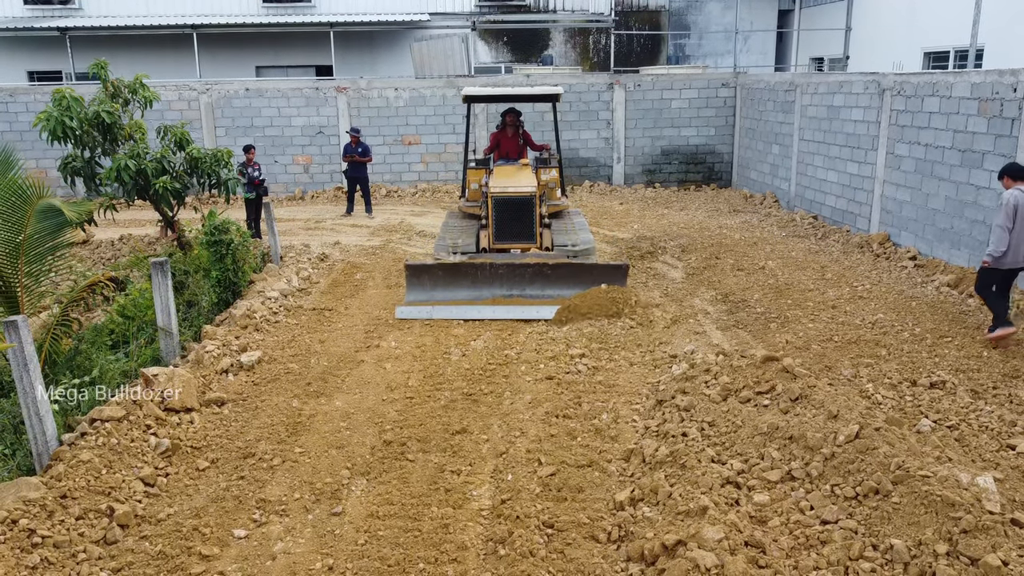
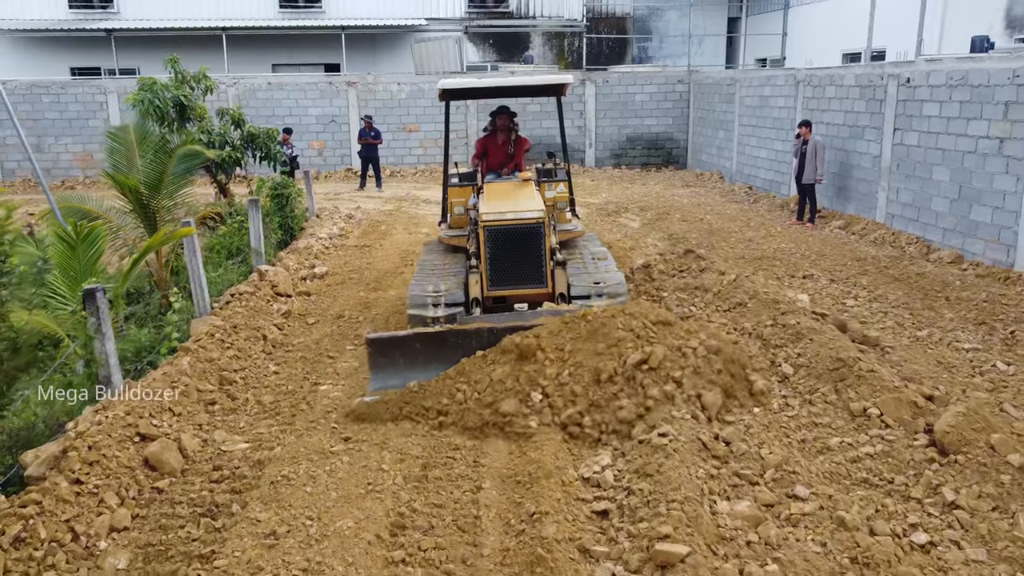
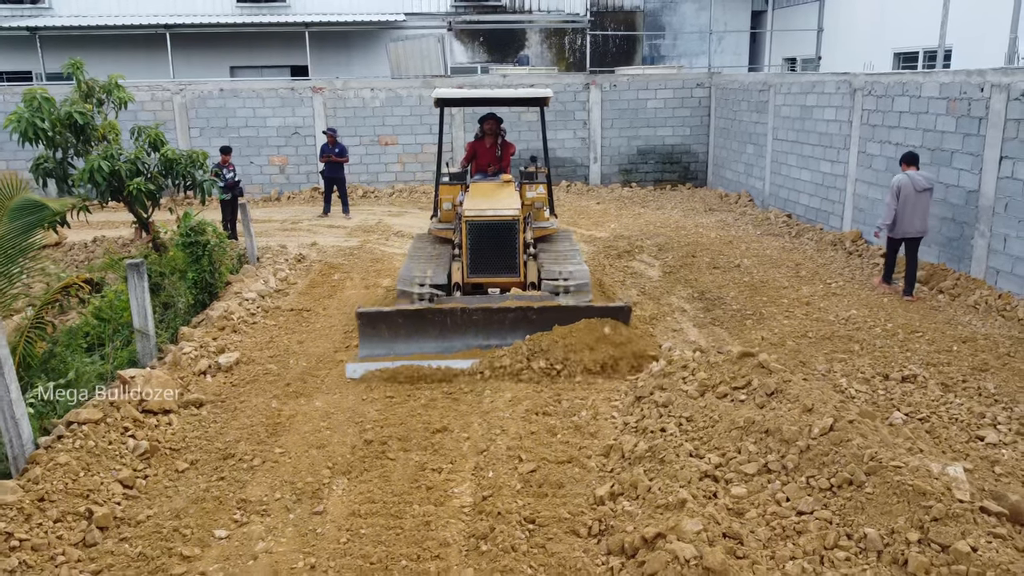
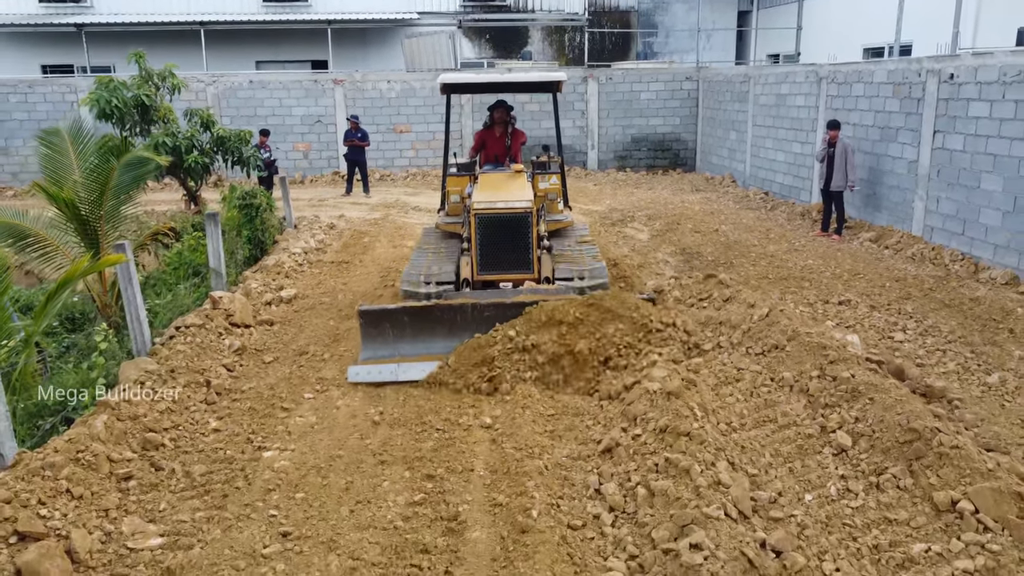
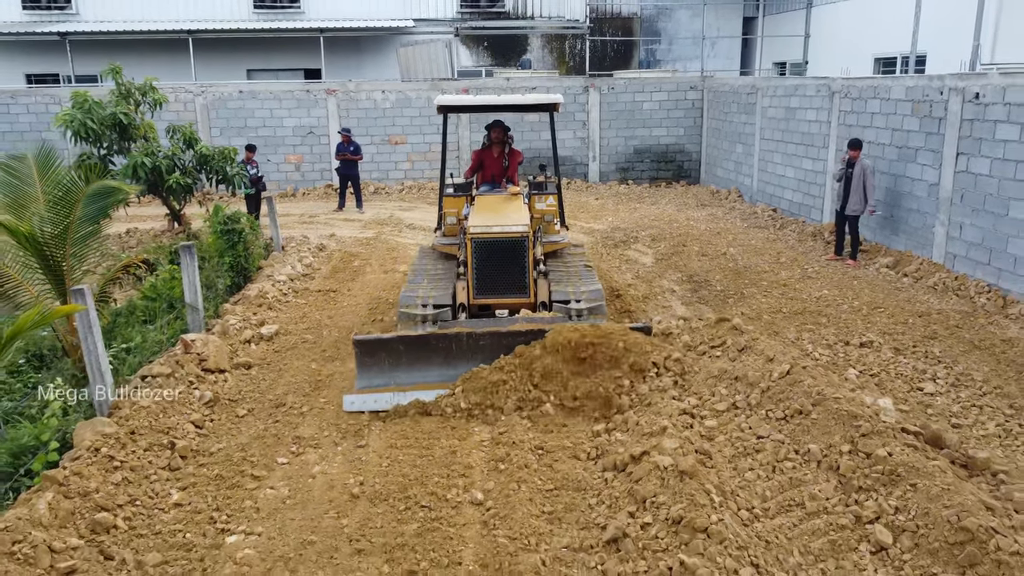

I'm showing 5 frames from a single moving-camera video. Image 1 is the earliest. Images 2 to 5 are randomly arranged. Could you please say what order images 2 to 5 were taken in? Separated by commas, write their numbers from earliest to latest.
3, 5, 4, 2
